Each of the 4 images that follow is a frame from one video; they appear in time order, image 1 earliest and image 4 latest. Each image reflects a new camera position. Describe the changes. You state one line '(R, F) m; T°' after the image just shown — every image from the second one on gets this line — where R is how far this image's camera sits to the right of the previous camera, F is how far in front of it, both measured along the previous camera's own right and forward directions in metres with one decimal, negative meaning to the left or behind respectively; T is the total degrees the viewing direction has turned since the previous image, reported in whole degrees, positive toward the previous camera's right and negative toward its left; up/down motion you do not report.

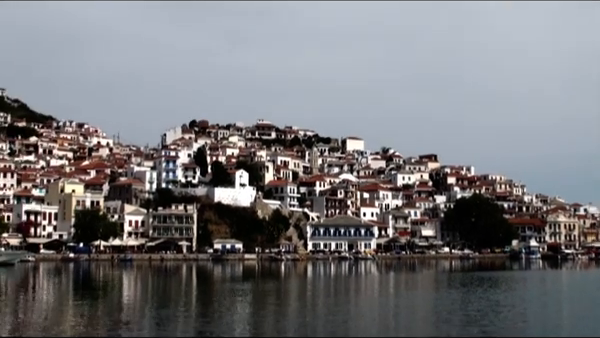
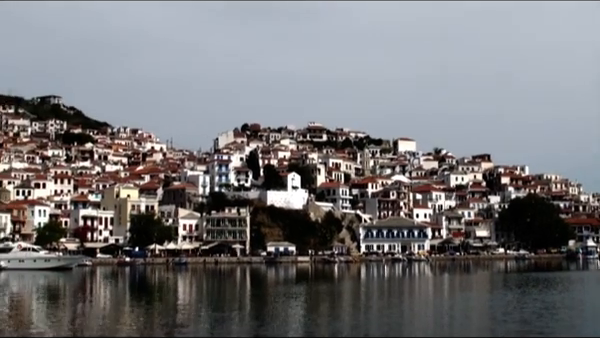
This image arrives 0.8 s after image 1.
(0.0, -0.1) m; -3°
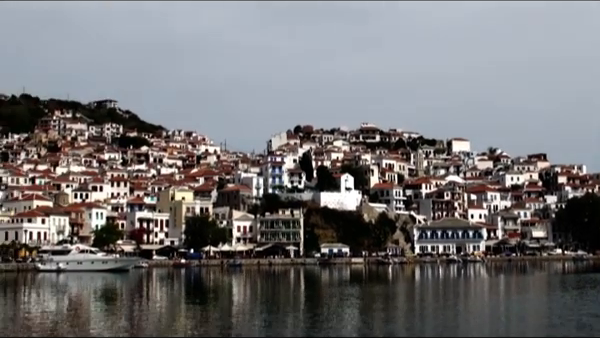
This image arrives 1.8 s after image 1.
(0.0, 0.0) m; -4°
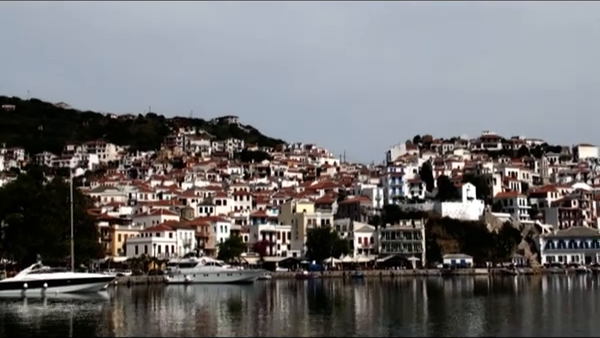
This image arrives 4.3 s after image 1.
(0.0, -0.2) m; -8°
